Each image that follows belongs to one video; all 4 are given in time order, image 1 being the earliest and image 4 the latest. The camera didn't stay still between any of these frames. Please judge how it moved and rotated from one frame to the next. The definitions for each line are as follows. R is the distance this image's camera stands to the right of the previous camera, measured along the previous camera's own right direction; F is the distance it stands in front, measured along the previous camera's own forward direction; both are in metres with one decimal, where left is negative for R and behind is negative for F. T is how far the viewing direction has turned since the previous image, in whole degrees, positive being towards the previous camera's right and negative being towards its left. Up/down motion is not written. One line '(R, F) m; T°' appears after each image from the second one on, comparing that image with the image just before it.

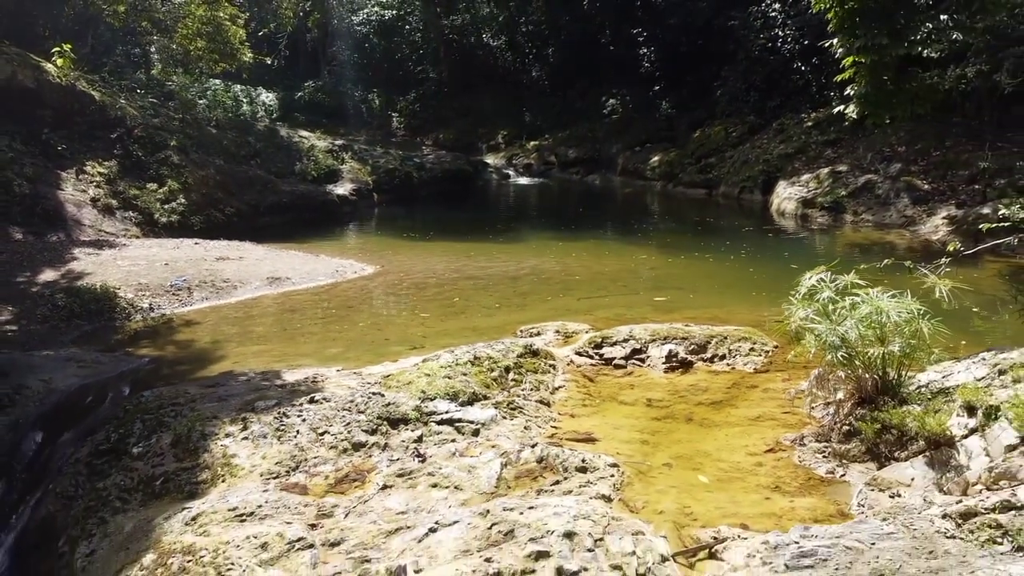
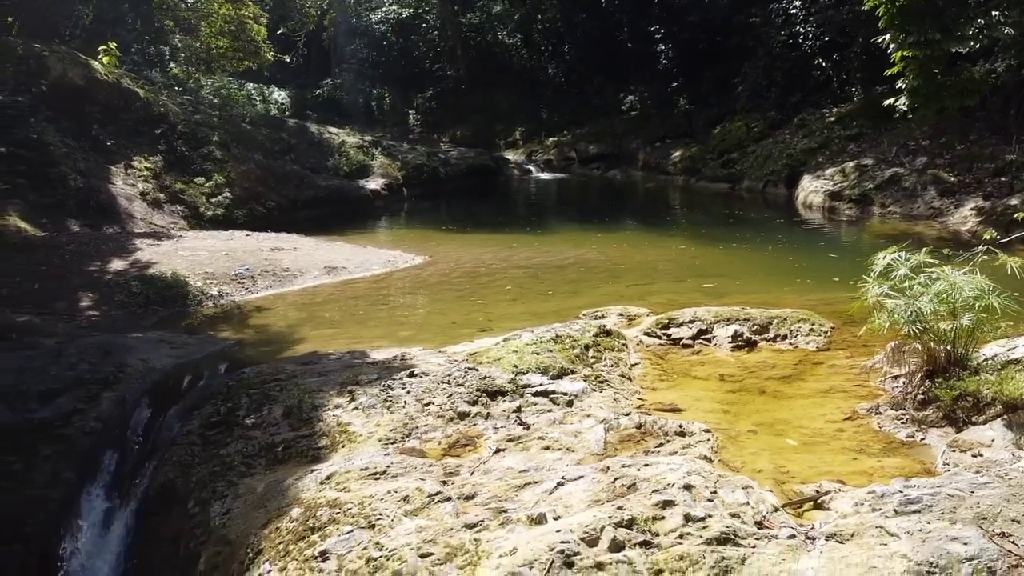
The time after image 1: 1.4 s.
(-0.6, -0.4) m; 0°
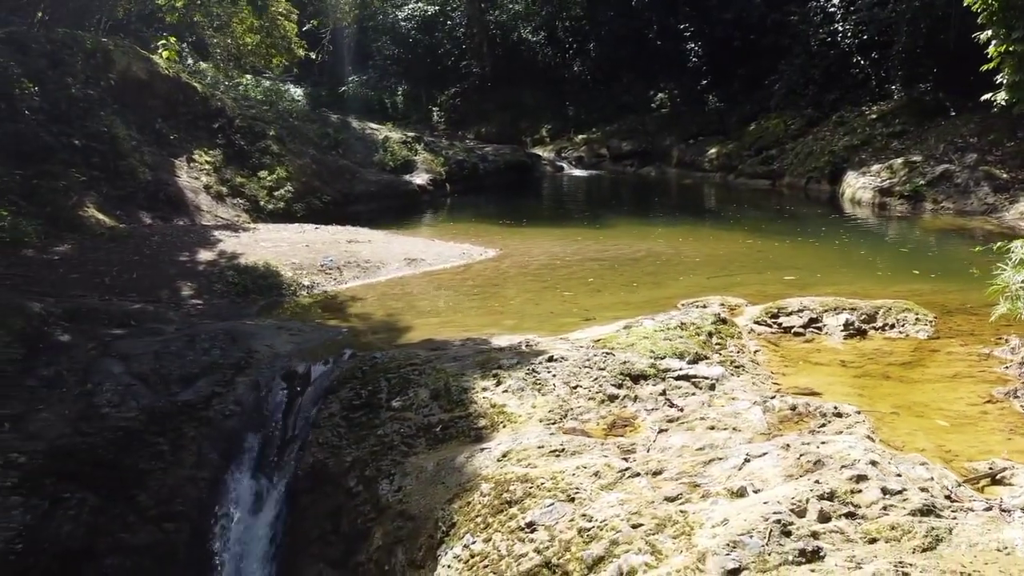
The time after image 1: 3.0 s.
(-1.0, -0.2) m; 0°
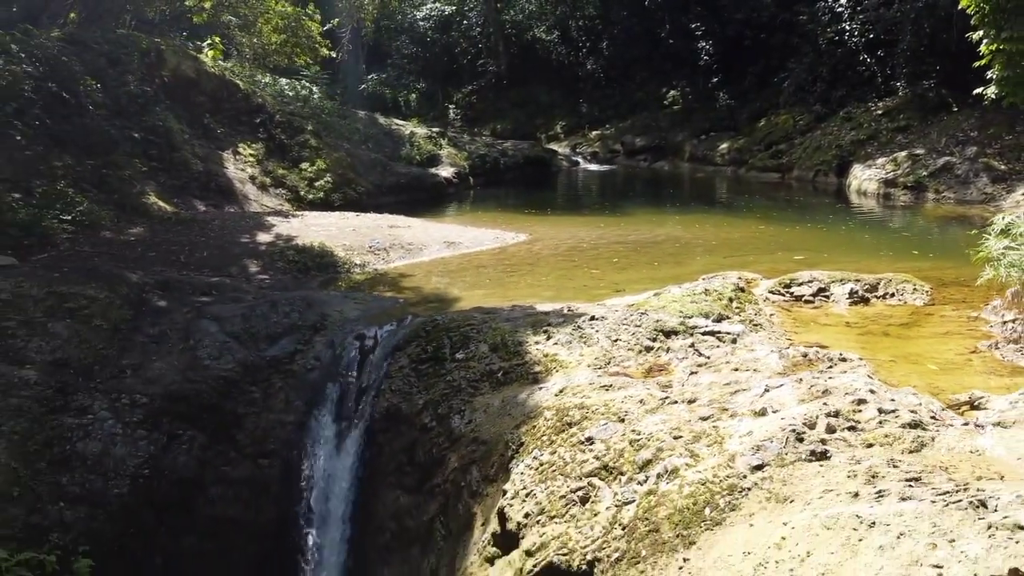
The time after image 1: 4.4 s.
(-0.4, -0.9) m; 0°
